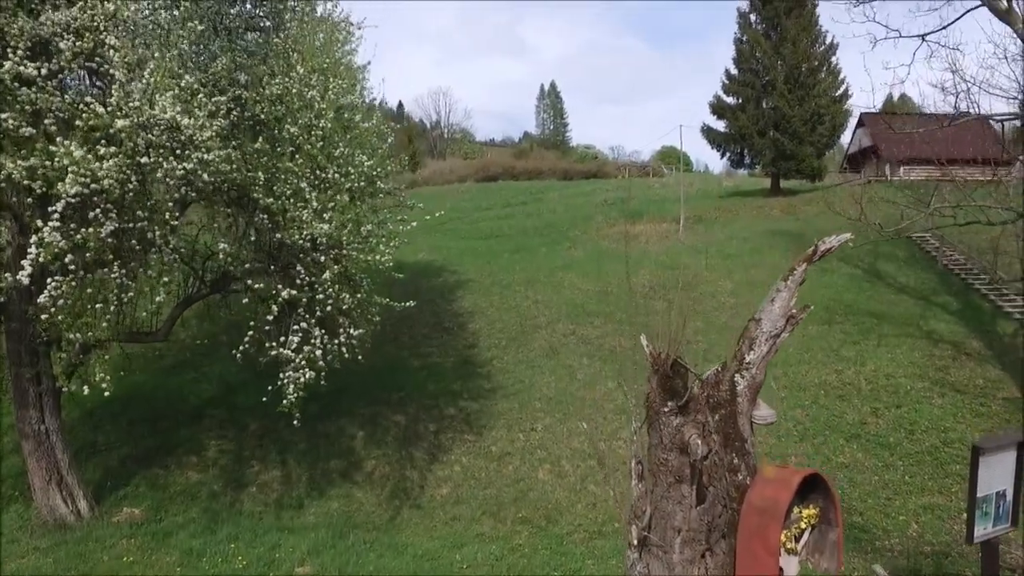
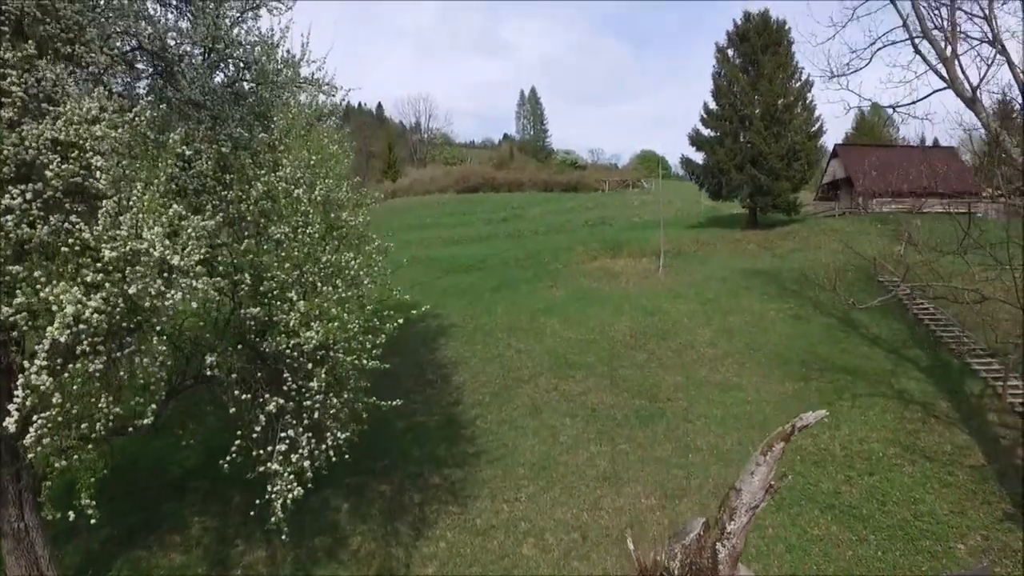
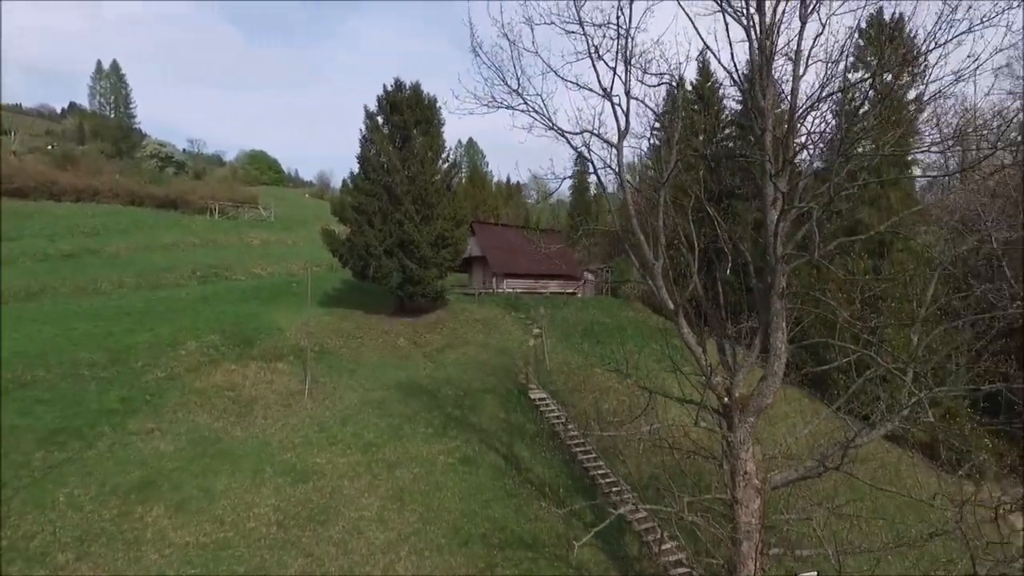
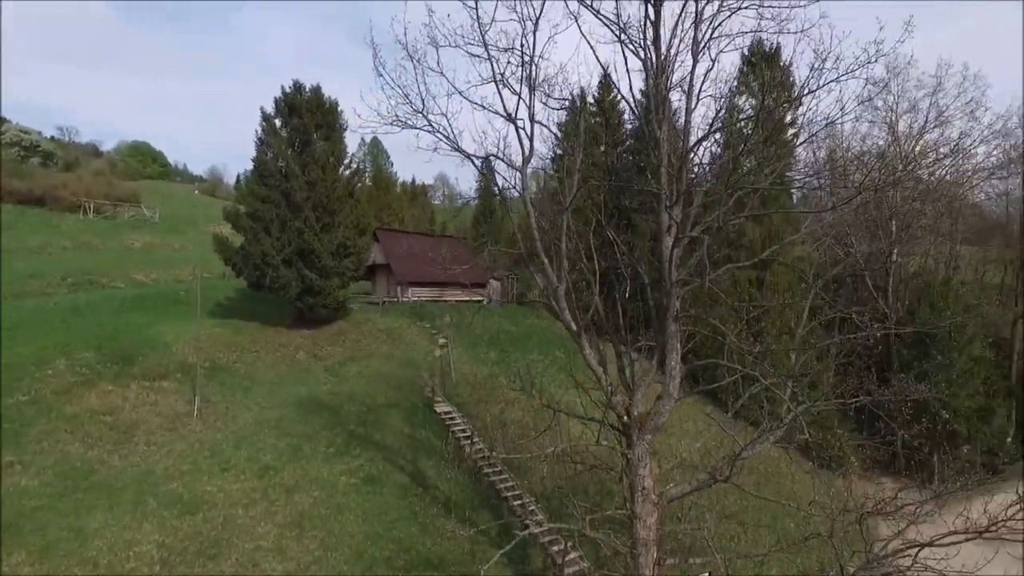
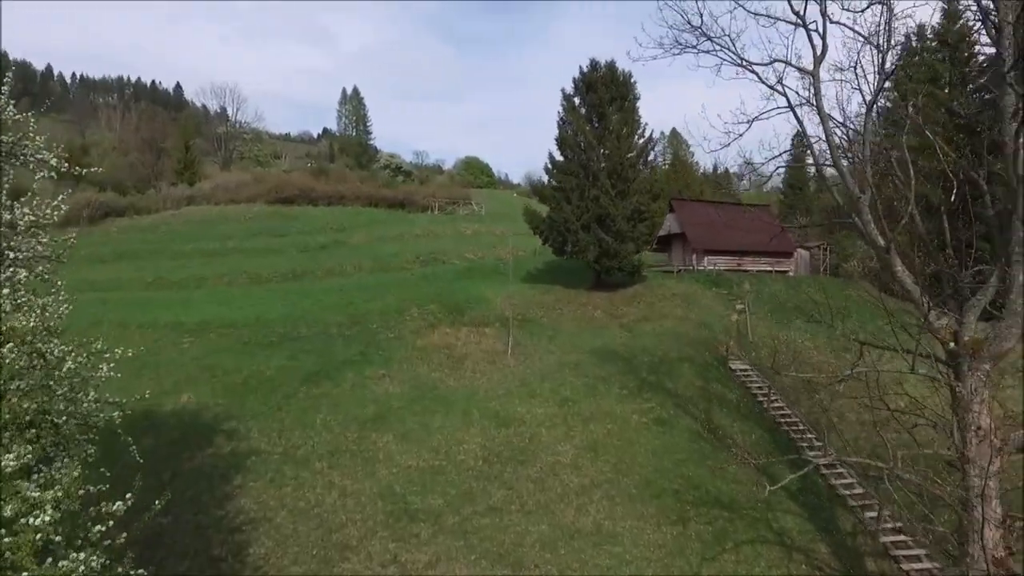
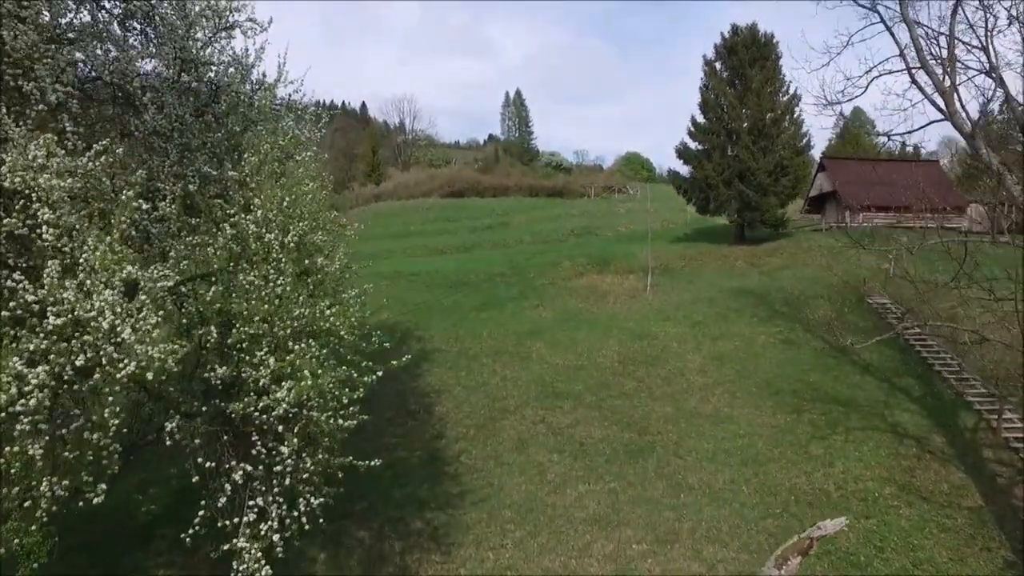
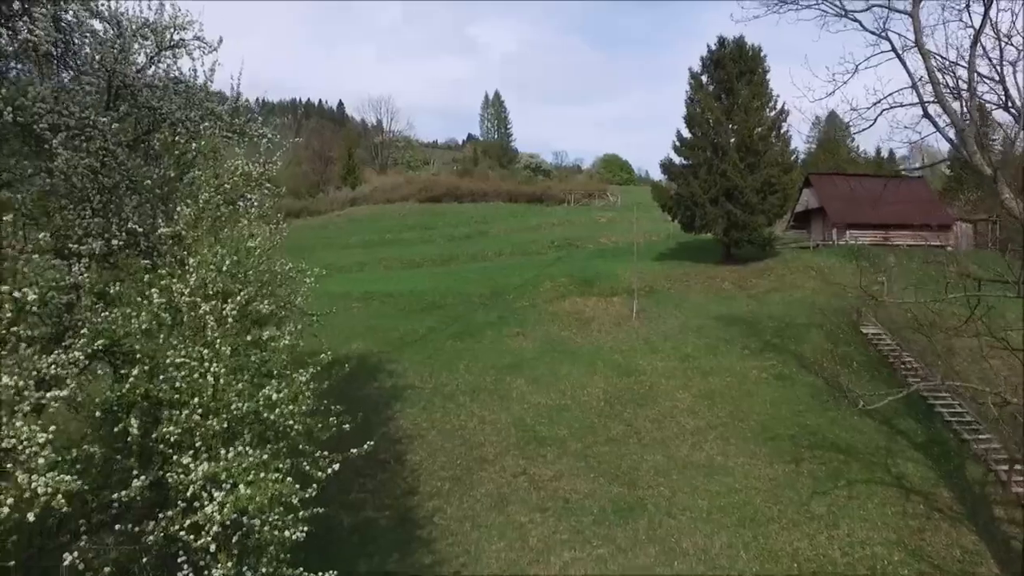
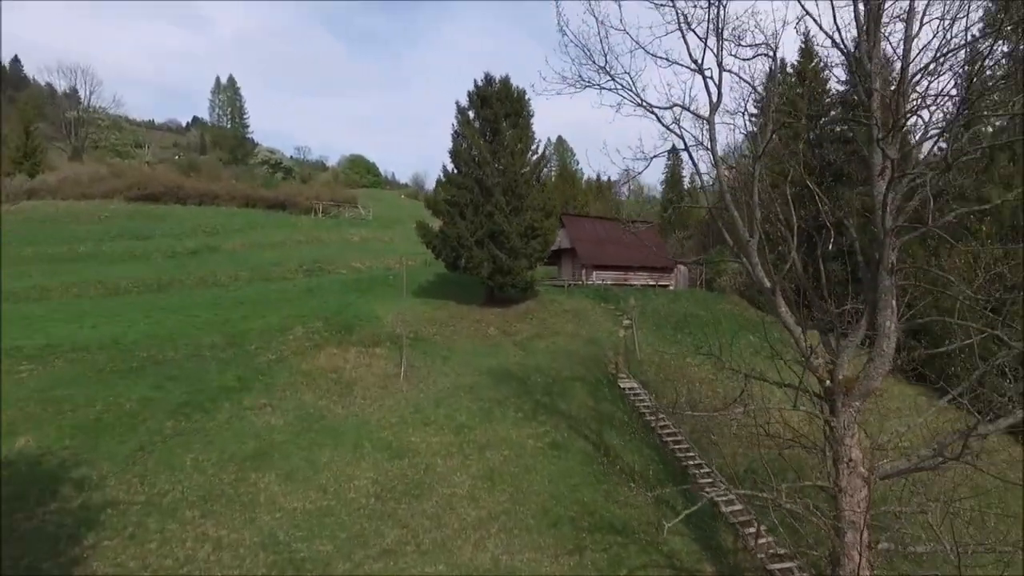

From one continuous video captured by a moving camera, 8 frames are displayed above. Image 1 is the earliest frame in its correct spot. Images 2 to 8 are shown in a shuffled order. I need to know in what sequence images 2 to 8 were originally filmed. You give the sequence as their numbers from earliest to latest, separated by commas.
2, 6, 7, 5, 8, 3, 4
